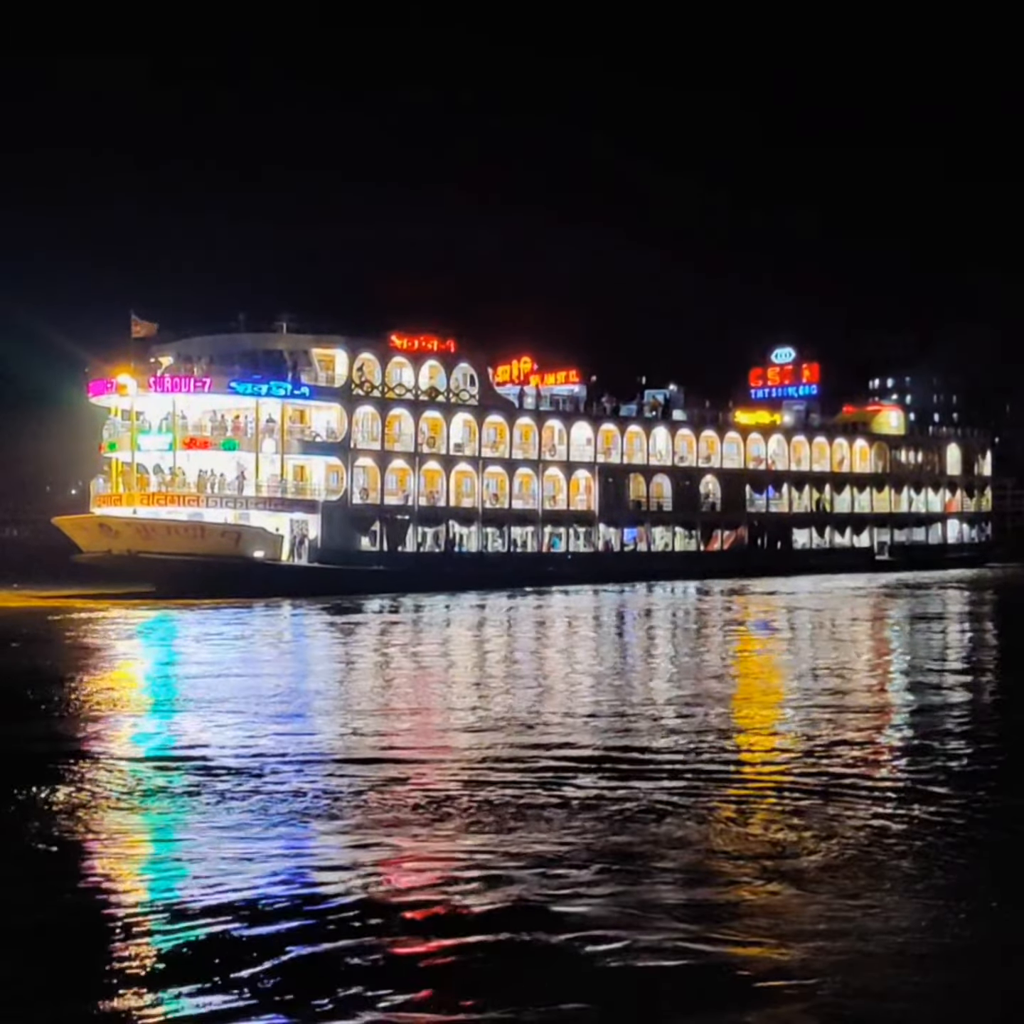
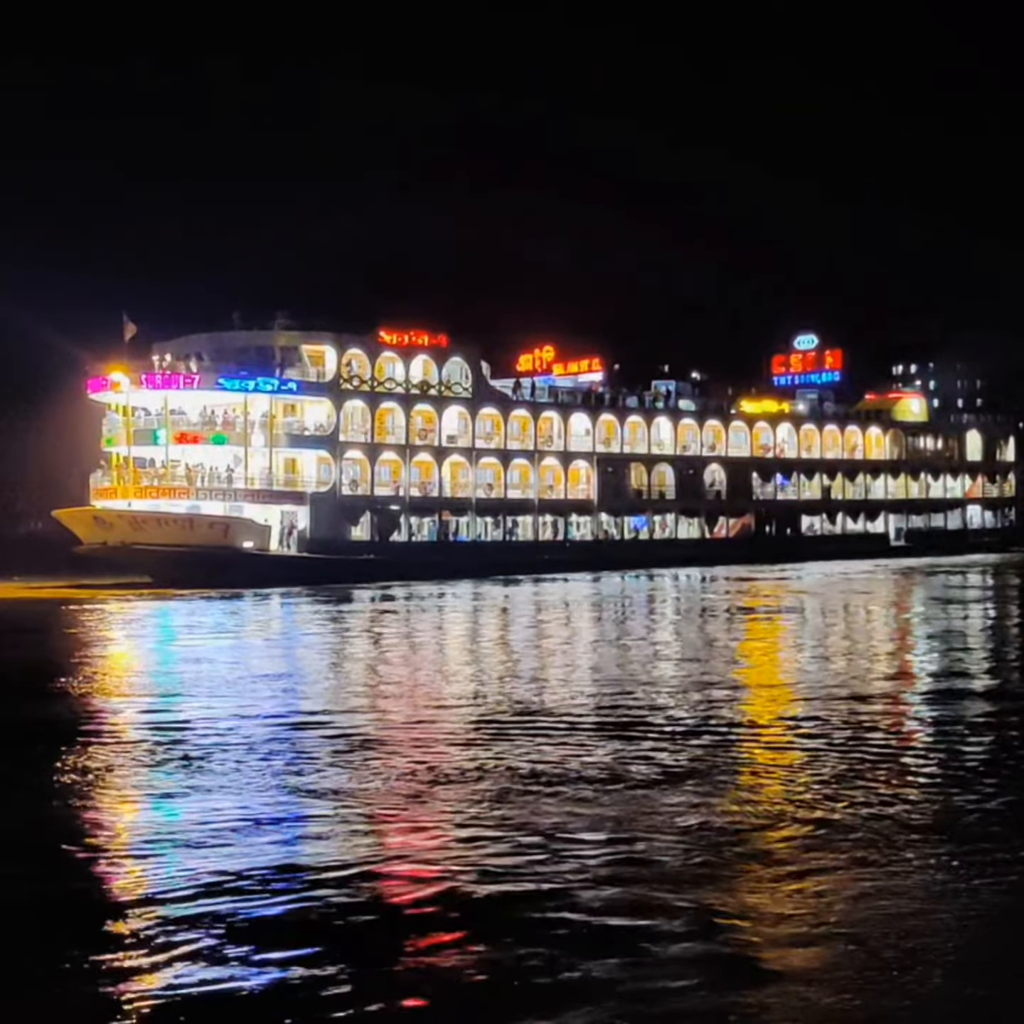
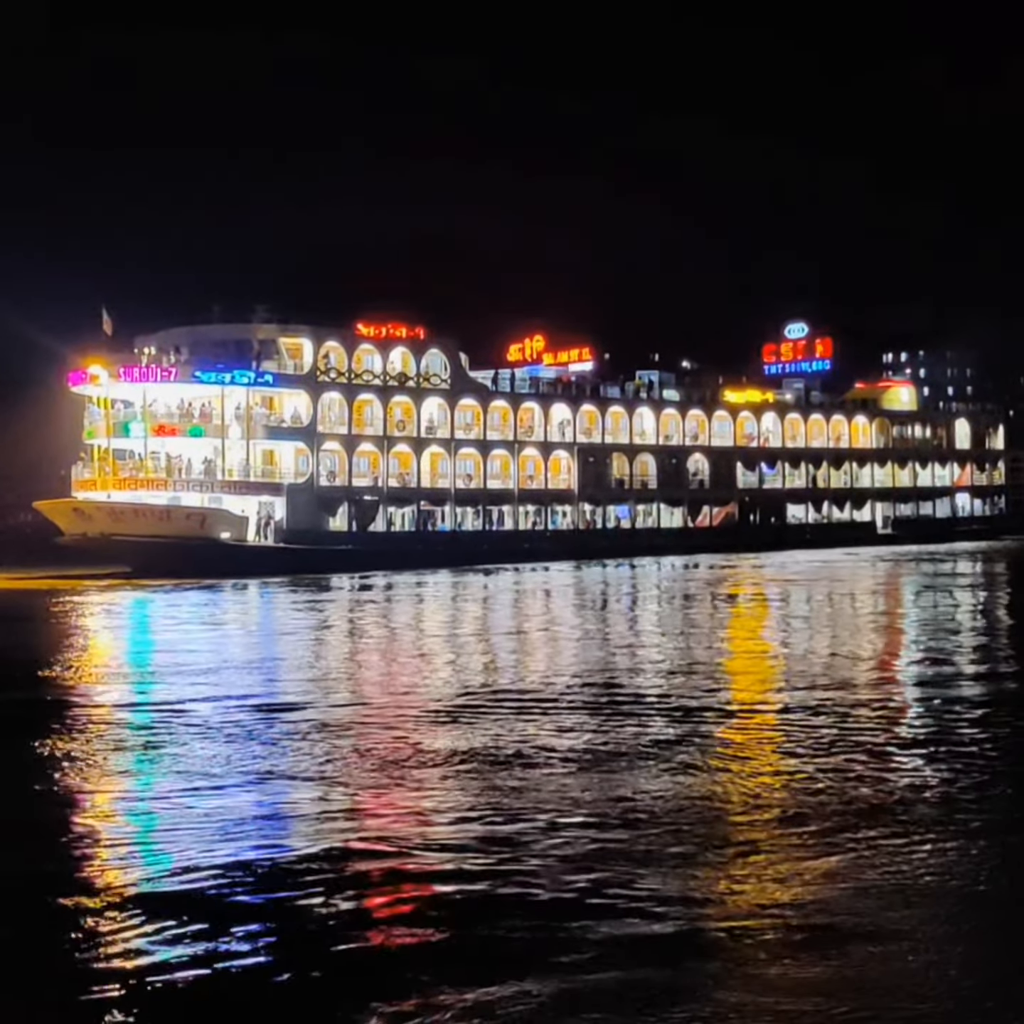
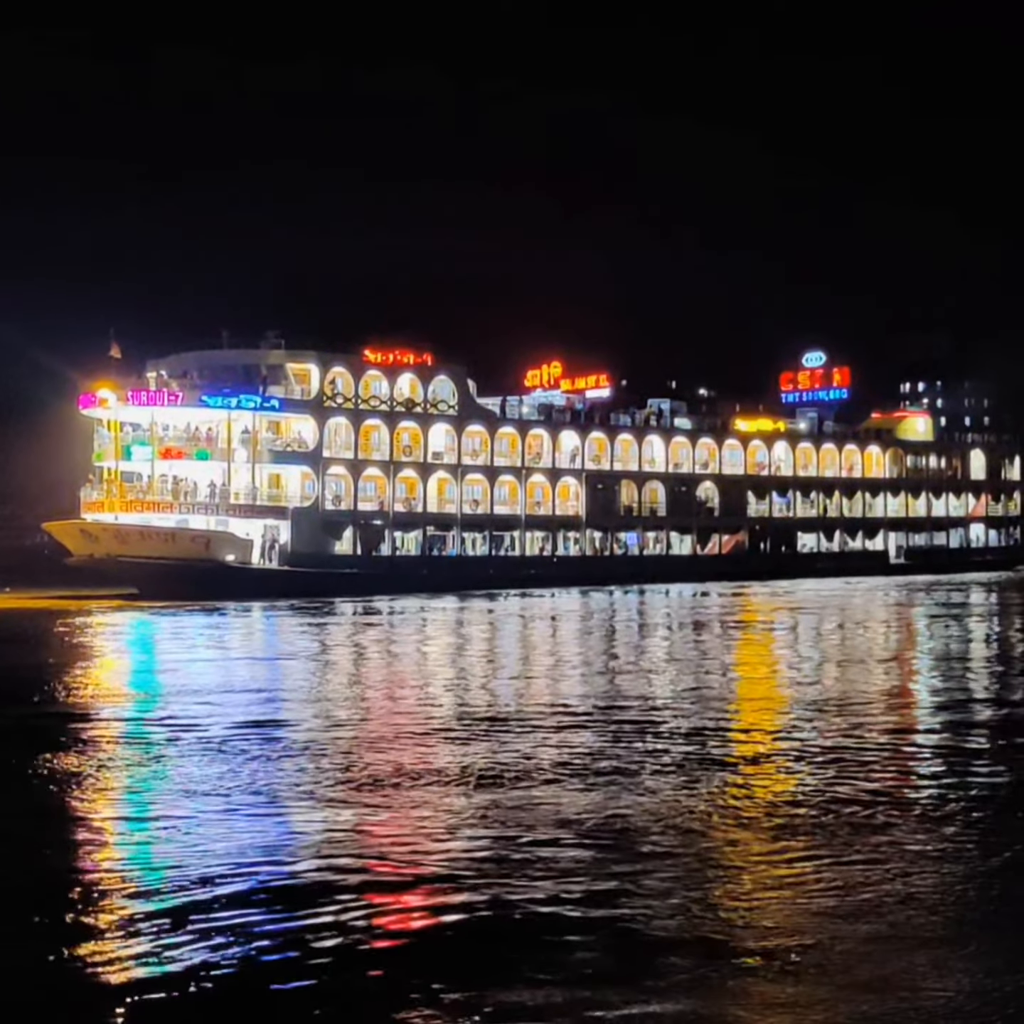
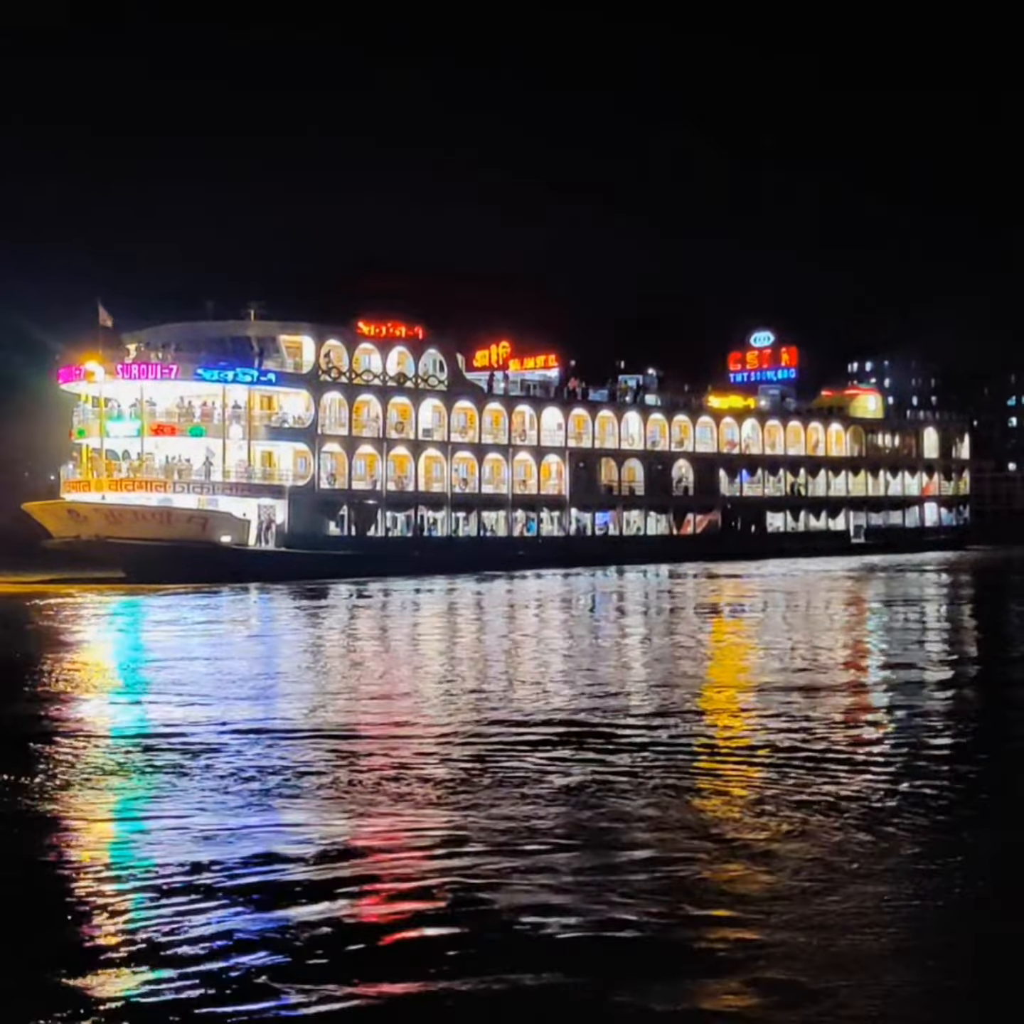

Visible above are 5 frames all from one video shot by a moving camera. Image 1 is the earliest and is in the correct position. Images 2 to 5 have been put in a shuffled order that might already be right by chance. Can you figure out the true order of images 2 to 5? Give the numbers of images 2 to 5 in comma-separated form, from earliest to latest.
5, 2, 3, 4
